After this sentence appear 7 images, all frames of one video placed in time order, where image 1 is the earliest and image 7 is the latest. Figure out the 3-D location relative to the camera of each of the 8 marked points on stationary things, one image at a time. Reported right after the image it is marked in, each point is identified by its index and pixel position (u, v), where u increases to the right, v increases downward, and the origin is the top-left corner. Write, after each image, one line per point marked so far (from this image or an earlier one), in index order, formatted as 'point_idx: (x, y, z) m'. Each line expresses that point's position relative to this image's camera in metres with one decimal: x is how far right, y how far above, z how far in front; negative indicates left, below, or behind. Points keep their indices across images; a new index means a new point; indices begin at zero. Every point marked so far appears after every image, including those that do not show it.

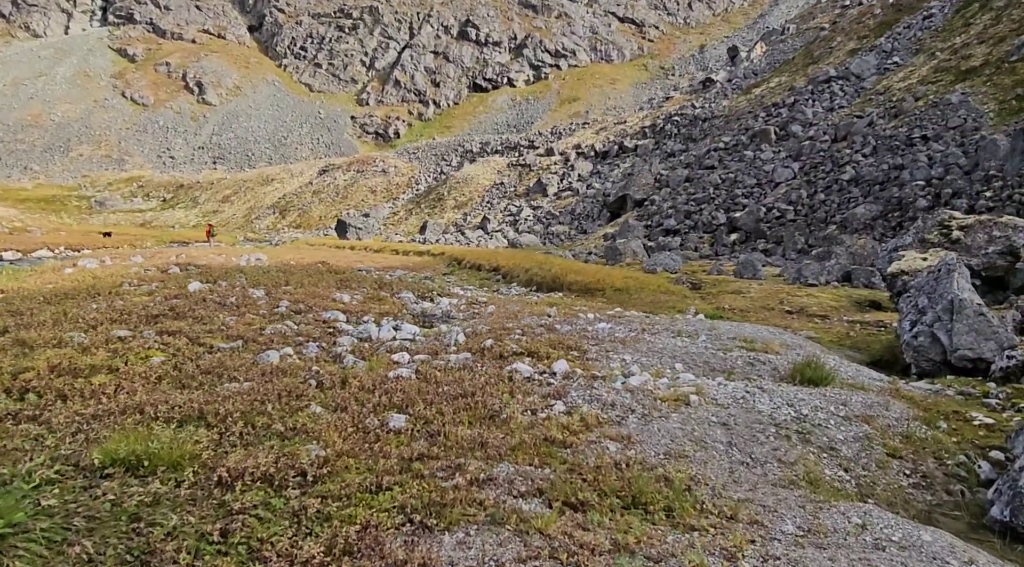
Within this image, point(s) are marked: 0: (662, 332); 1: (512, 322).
0: (+3.5, -1.2, +17.5) m
1: (0.0, -1.0, +18.5) m
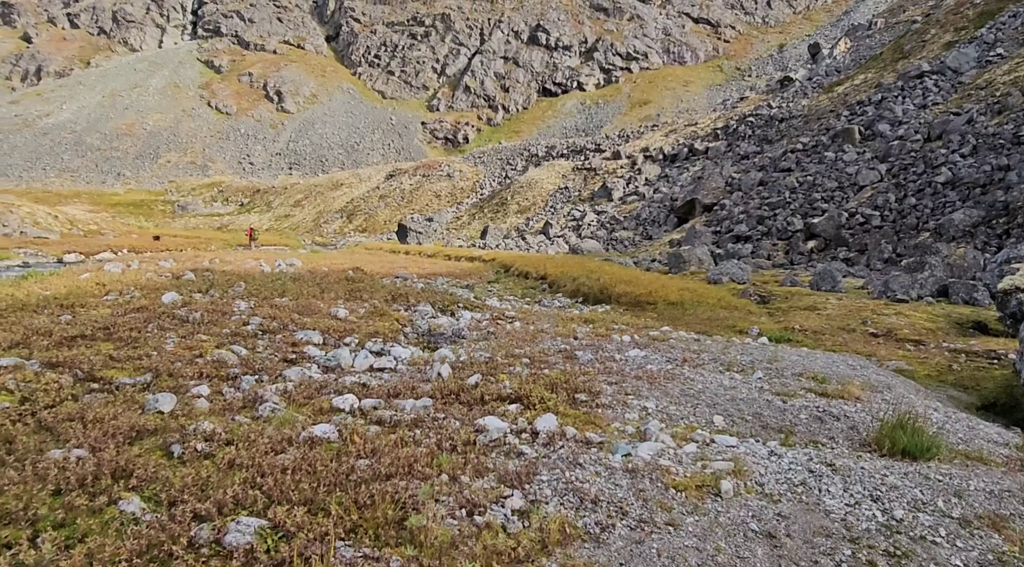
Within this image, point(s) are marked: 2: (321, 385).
0: (+3.7, -1.6, +14.1) m
1: (+0.3, -1.4, +15.4) m
2: (-2.7, -1.4, +10.4) m
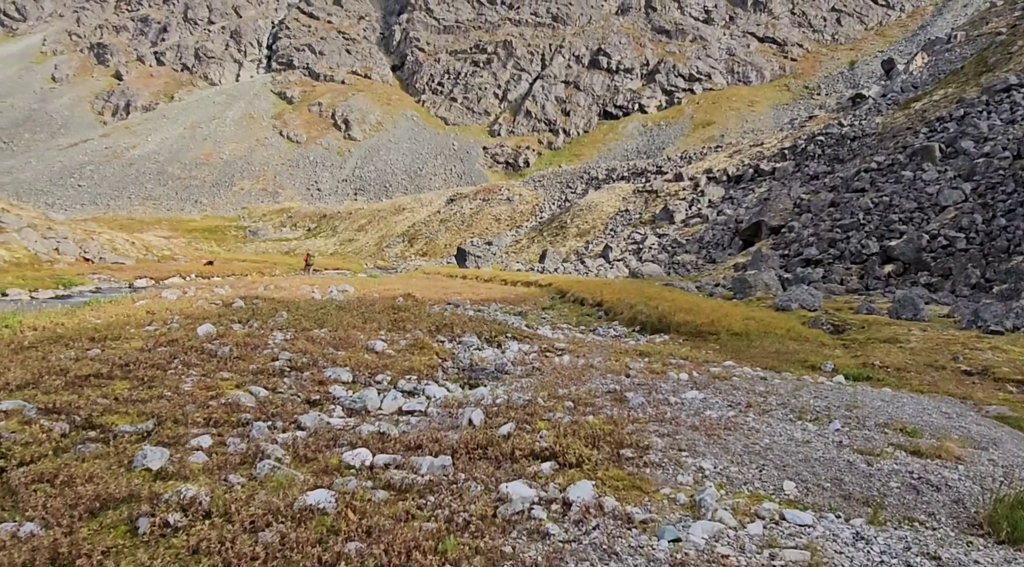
0: (+4.5, -2.2, +12.5) m
1: (+1.2, -2.0, +14.2) m
2: (-2.3, -1.9, +9.4) m
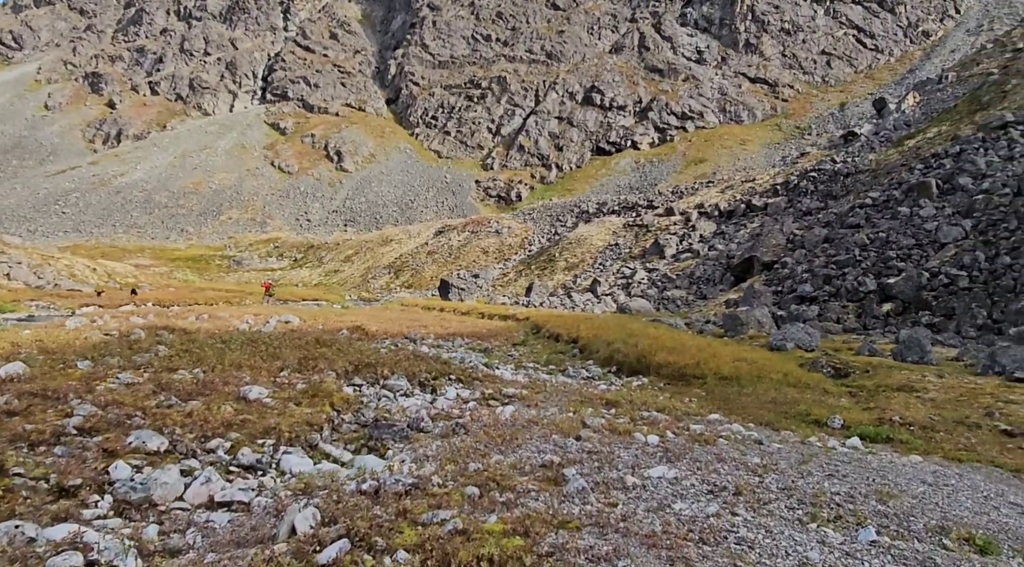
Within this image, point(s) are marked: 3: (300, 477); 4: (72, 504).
0: (+3.1, -2.6, +8.6) m
1: (-0.2, -2.4, +10.2) m
2: (-3.6, -2.1, +5.5) m
3: (-2.6, -2.4, +9.3) m
4: (-4.3, -2.1, +7.2) m
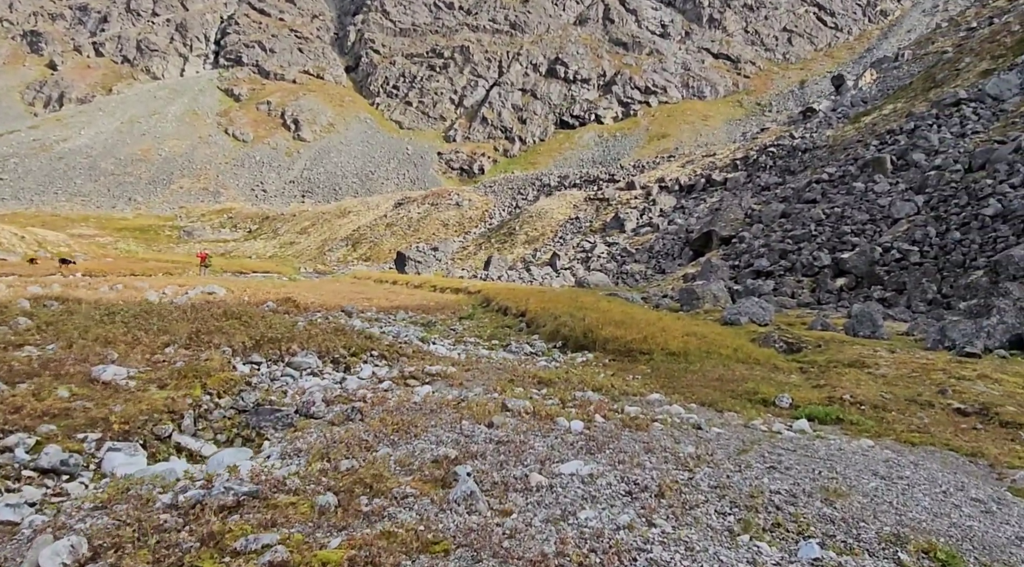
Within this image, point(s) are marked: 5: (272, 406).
0: (+1.9, -2.2, +7.2) m
1: (-1.5, -1.9, +8.6) m
2: (-4.6, -1.7, +3.7) m
3: (-3.9, -2.0, +7.5) m
4: (-5.4, -1.7, +5.4) m
5: (-3.5, -1.8, +11.0) m
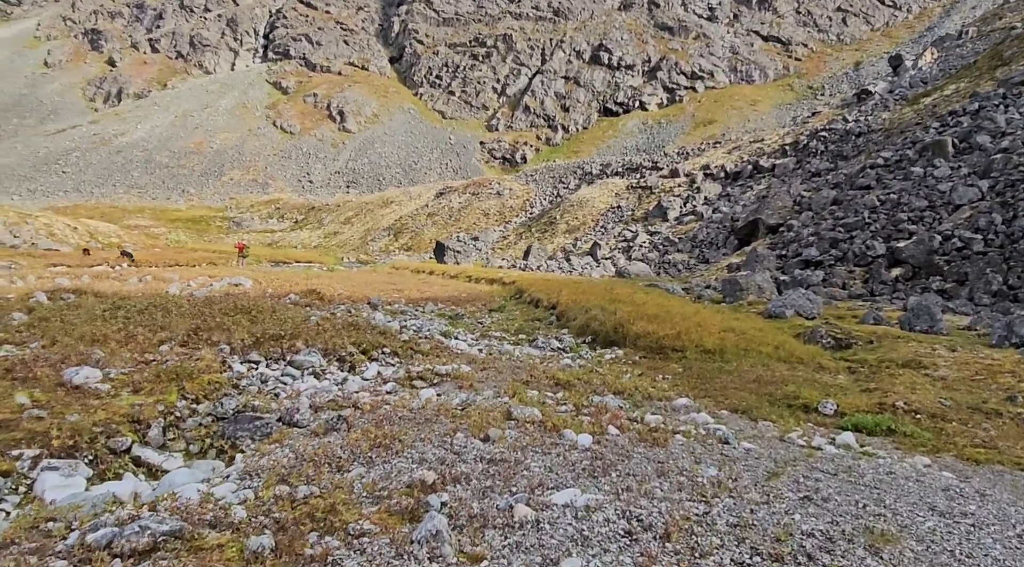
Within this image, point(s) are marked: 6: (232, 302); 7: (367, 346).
0: (+1.7, -2.2, +6.0) m
1: (-1.6, -1.9, +7.6) m
2: (-5.0, -1.8, +2.9) m
3: (-4.0, -2.0, +6.7) m
4: (-5.7, -1.8, +4.7) m
5: (-3.5, -1.7, +10.1) m
6: (-7.8, -0.5, +19.8) m
7: (-3.2, -1.4, +16.3) m
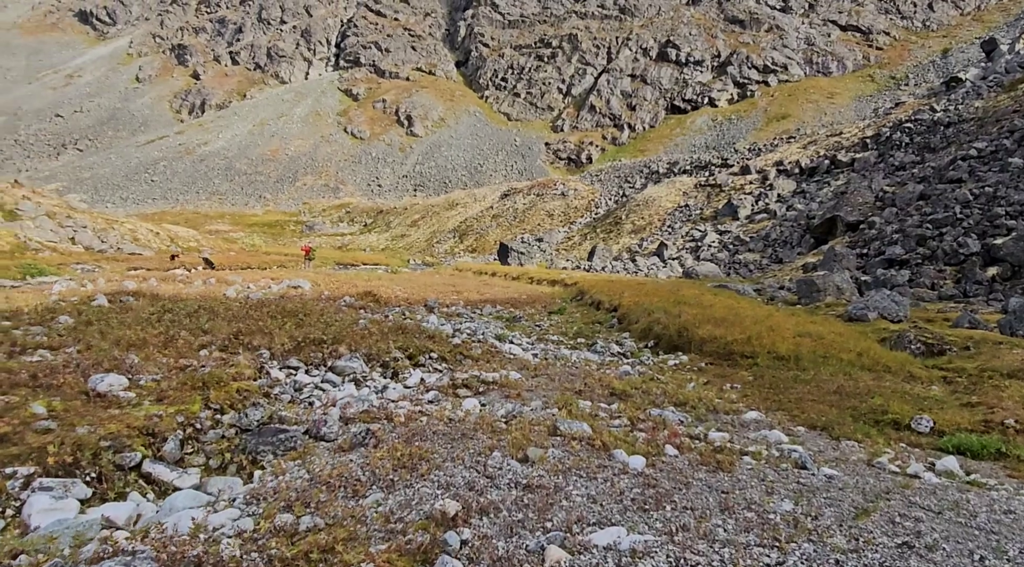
0: (+1.9, -2.2, +4.8) m
1: (-1.3, -2.0, +6.8) m
2: (-5.1, -1.8, +2.4) m
3: (-3.8, -2.0, +6.1) m
4: (-5.6, -1.8, +4.2) m
5: (-2.9, -1.8, +9.5) m
6: (-6.4, -0.5, +19.5) m
7: (-2.0, -1.5, +15.6) m
